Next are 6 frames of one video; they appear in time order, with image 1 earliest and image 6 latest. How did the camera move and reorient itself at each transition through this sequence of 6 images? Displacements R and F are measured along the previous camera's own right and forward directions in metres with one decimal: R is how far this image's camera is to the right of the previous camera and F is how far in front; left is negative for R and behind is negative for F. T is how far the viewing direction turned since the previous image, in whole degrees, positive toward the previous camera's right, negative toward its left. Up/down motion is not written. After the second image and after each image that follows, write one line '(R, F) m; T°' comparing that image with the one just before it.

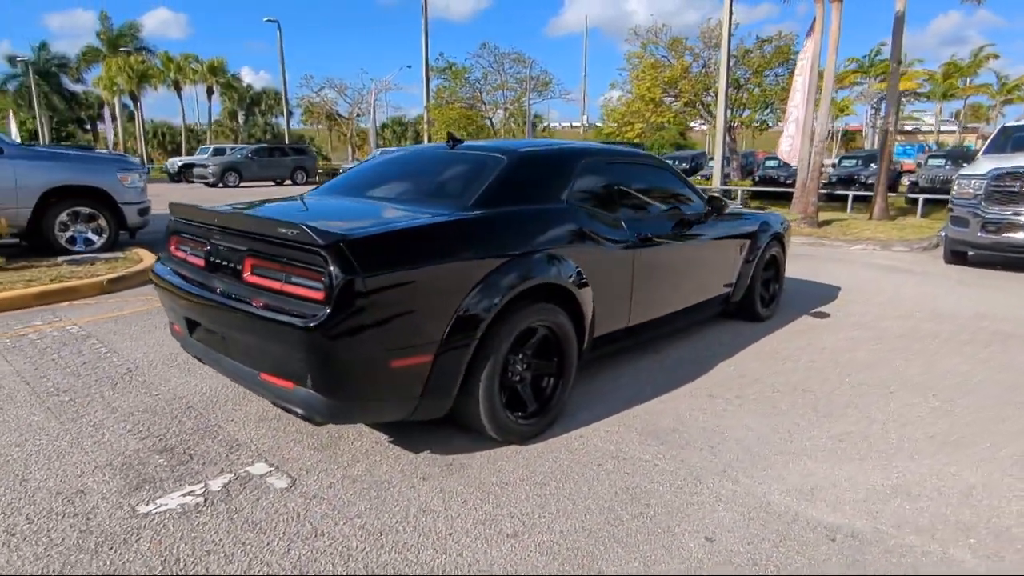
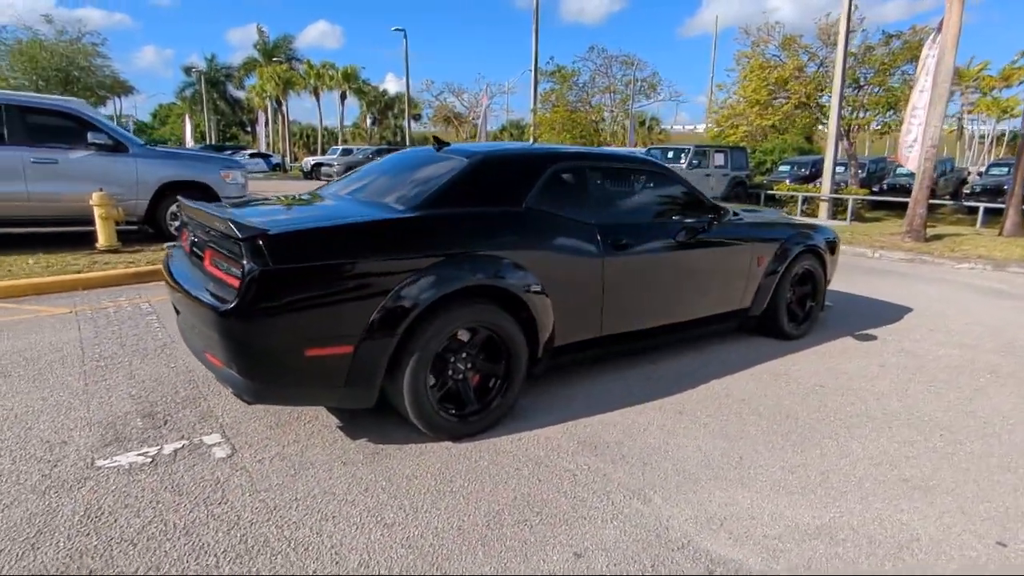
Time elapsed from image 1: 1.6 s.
(+0.9, +0.1) m; -11°
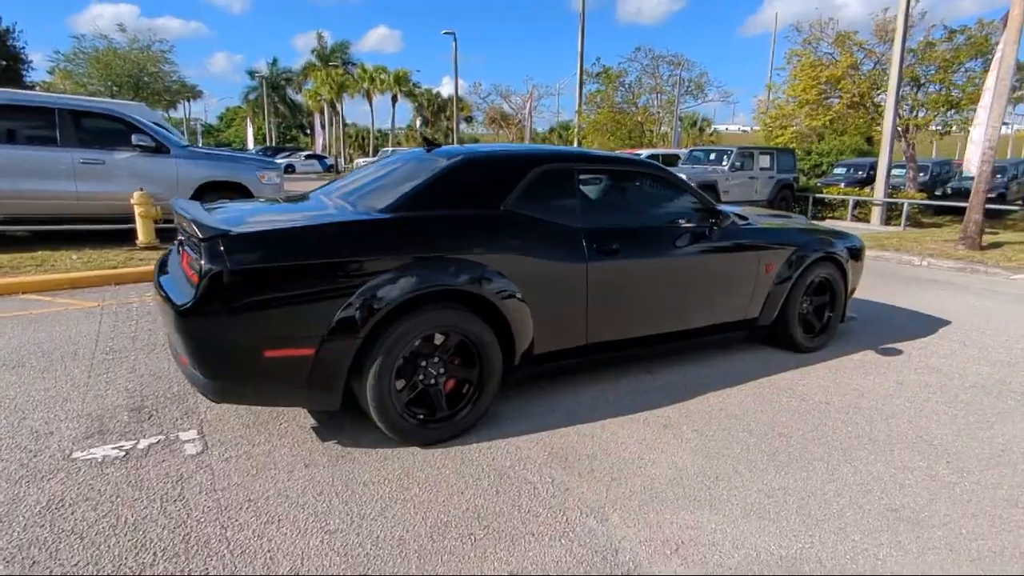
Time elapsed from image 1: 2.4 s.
(+0.4, +0.1) m; -5°
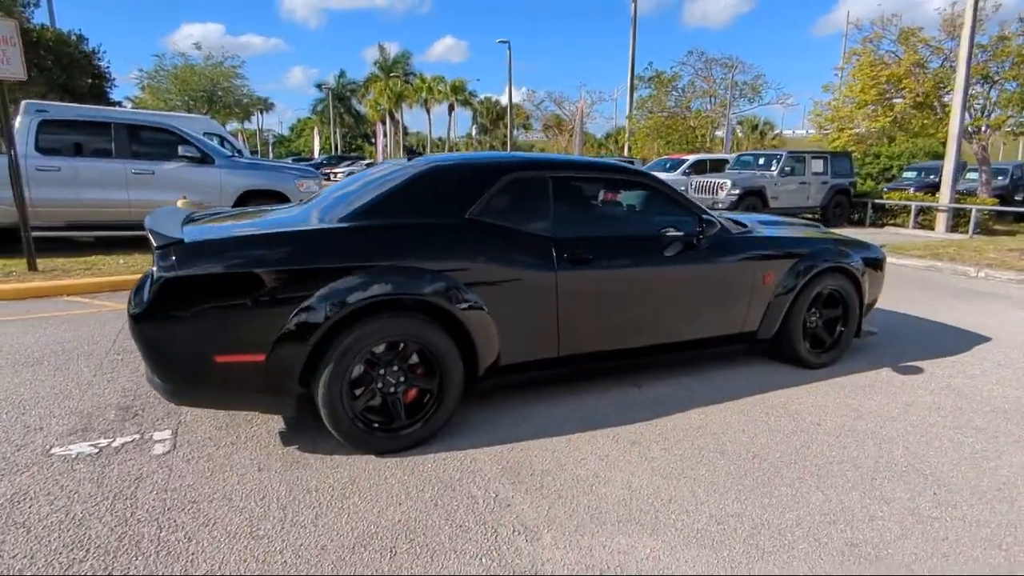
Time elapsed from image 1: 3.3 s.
(+0.5, +0.1) m; -6°
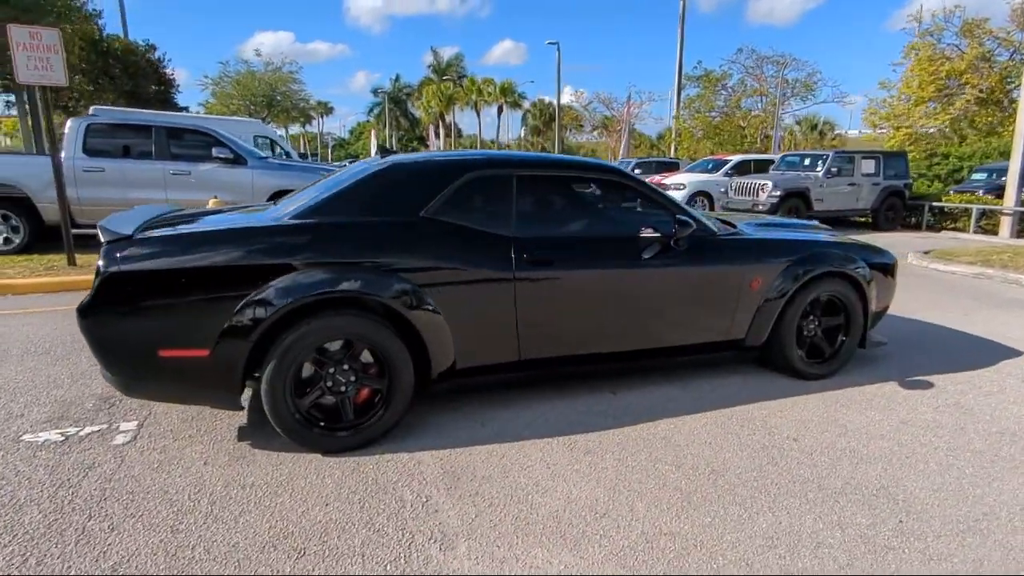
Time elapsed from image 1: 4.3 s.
(+0.5, +0.1) m; -5°
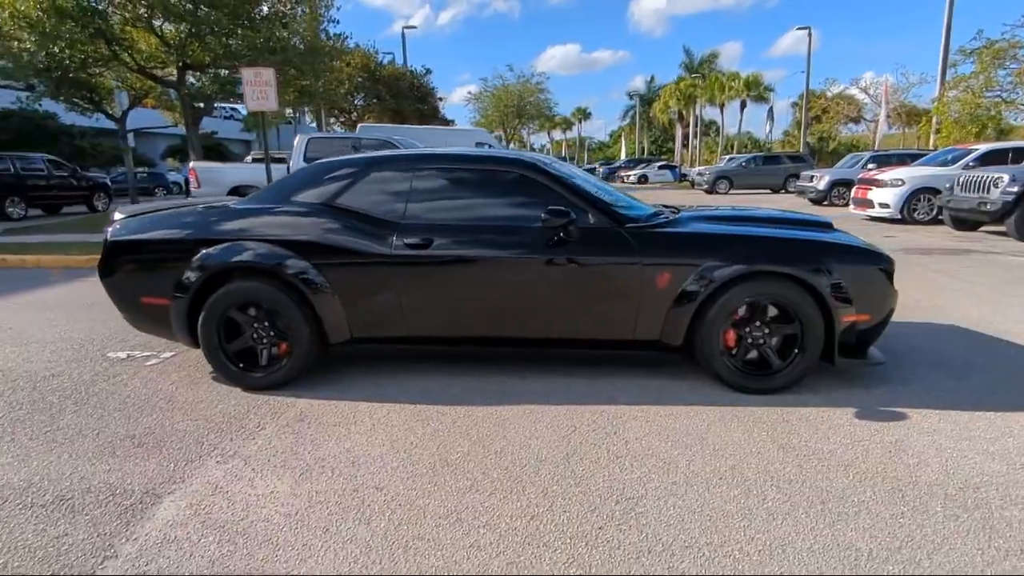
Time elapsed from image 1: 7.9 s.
(+2.2, +0.2) m; -24°
